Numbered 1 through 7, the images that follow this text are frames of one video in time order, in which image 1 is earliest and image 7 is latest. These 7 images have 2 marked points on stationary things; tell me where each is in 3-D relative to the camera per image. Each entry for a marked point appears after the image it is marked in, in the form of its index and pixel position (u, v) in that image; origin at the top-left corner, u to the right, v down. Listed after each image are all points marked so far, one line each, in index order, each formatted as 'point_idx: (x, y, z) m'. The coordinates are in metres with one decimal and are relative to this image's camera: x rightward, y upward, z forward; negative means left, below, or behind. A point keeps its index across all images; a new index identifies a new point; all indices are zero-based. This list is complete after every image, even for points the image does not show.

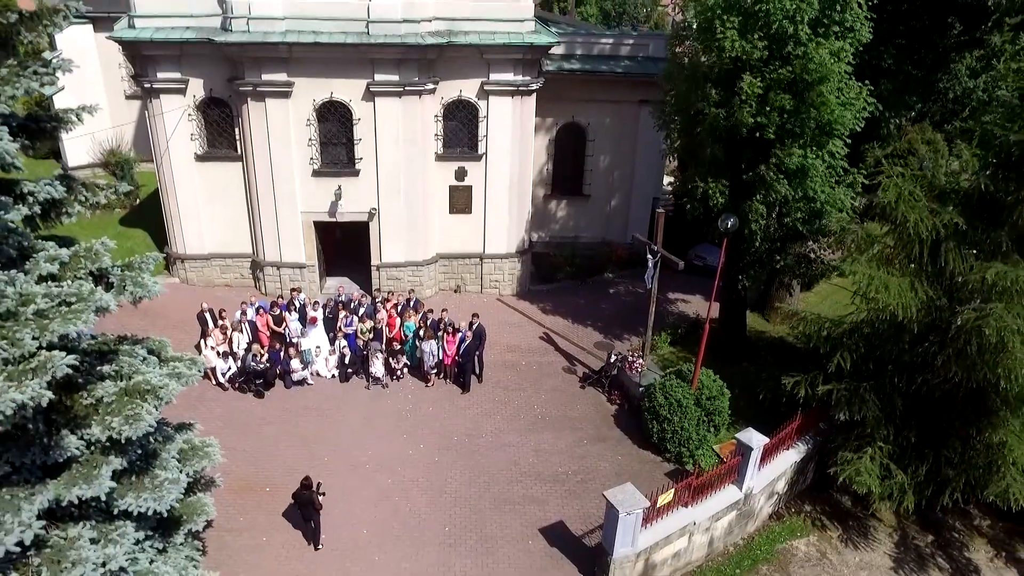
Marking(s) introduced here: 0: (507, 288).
0: (-0.1, 0.0, +16.1) m
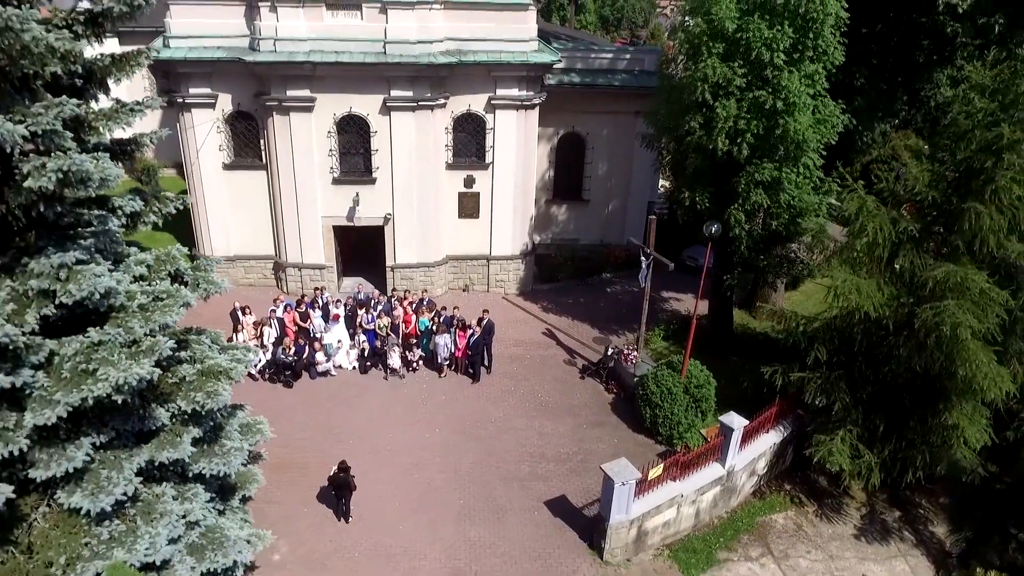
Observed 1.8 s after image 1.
0: (0.0, 0.0, +17.2) m
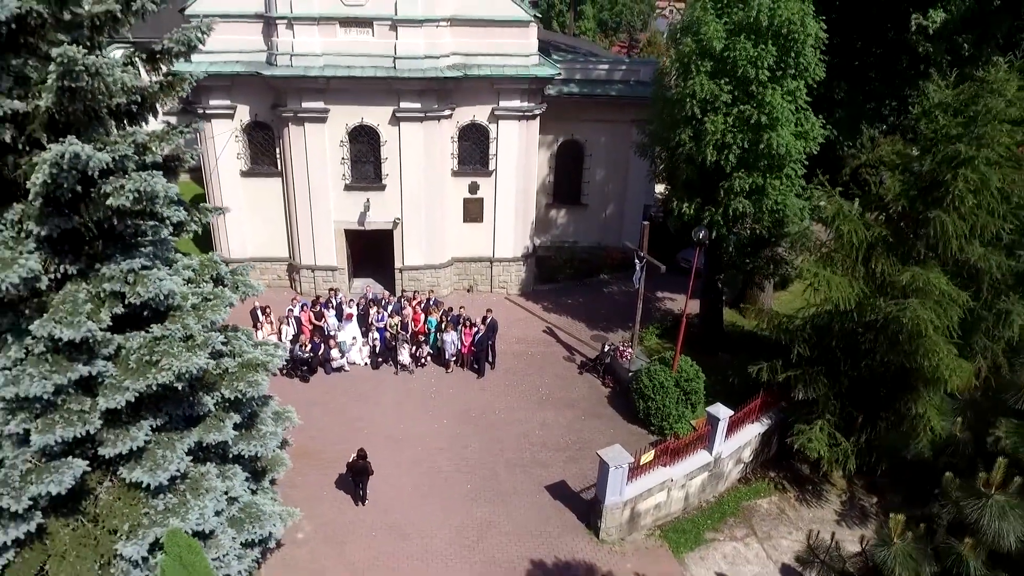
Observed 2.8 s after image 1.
0: (0.0, 0.0, +18.1) m
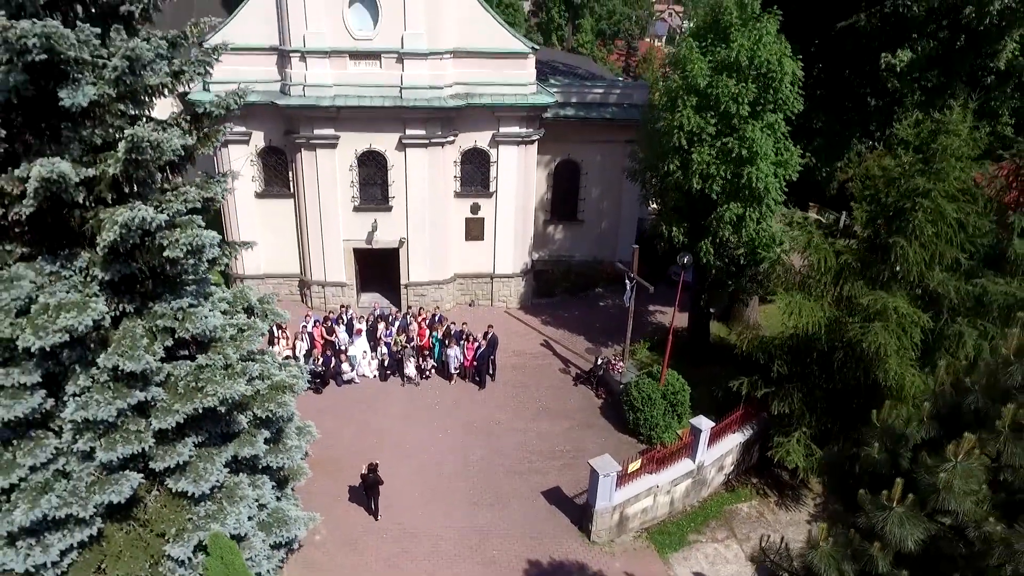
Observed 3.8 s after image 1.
0: (0.0, -0.3, +19.1) m
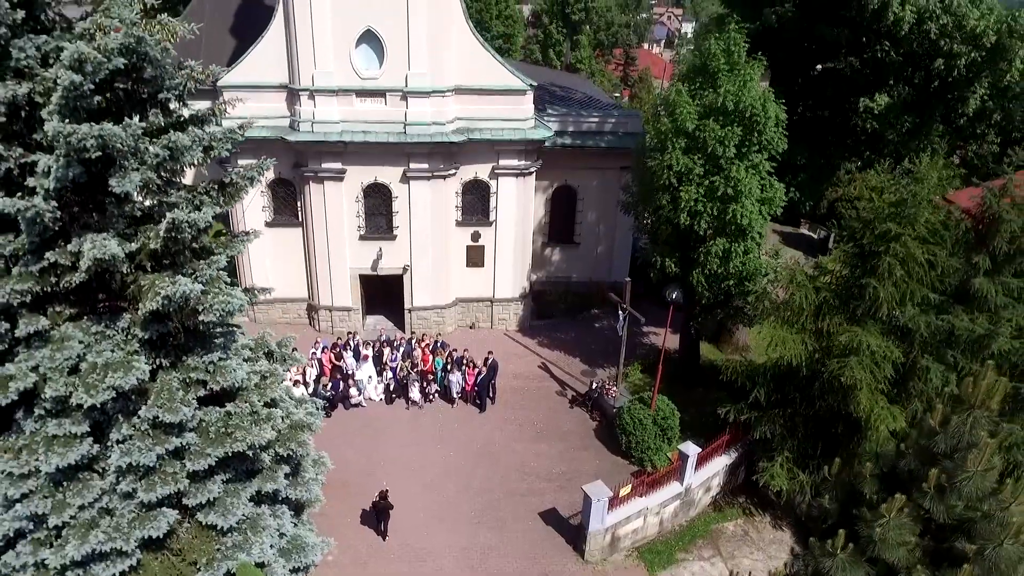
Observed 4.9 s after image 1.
0: (0.0, -0.8, +19.9) m
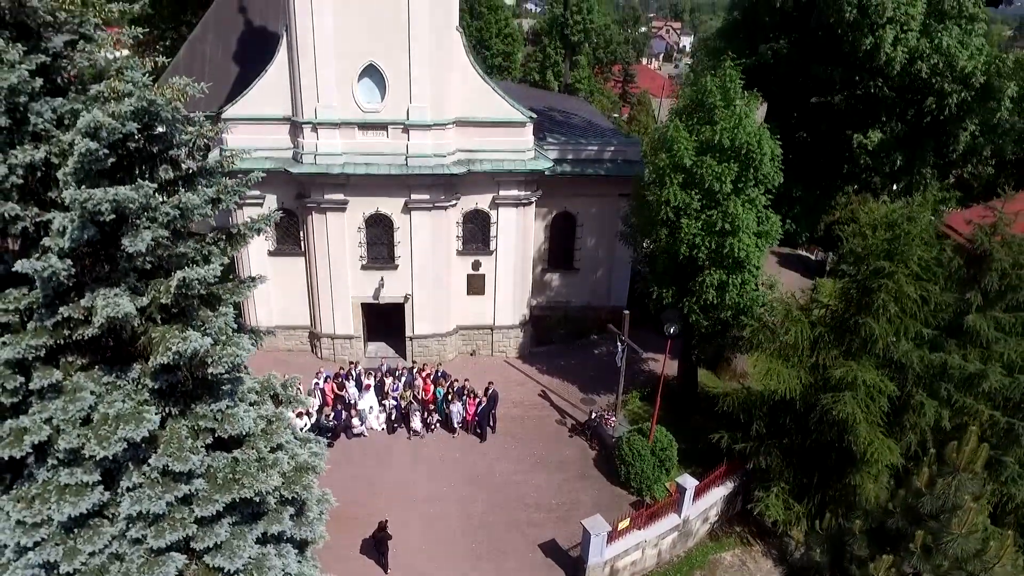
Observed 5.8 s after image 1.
0: (0.0, -1.4, +20.1) m
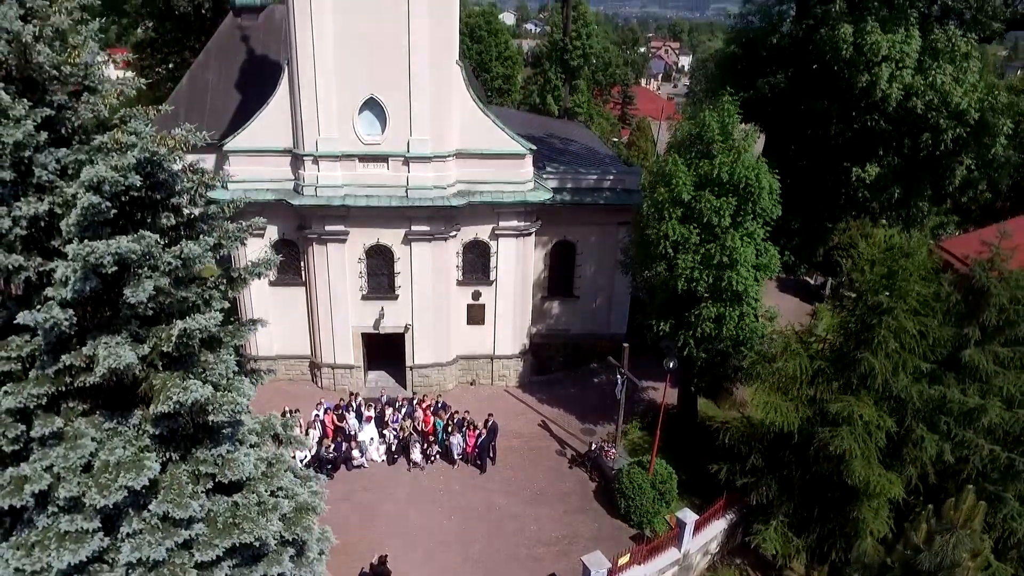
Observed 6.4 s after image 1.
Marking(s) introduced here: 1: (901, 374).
0: (0.0, -2.0, +20.1) m
1: (+5.4, -1.2, +12.7) m
